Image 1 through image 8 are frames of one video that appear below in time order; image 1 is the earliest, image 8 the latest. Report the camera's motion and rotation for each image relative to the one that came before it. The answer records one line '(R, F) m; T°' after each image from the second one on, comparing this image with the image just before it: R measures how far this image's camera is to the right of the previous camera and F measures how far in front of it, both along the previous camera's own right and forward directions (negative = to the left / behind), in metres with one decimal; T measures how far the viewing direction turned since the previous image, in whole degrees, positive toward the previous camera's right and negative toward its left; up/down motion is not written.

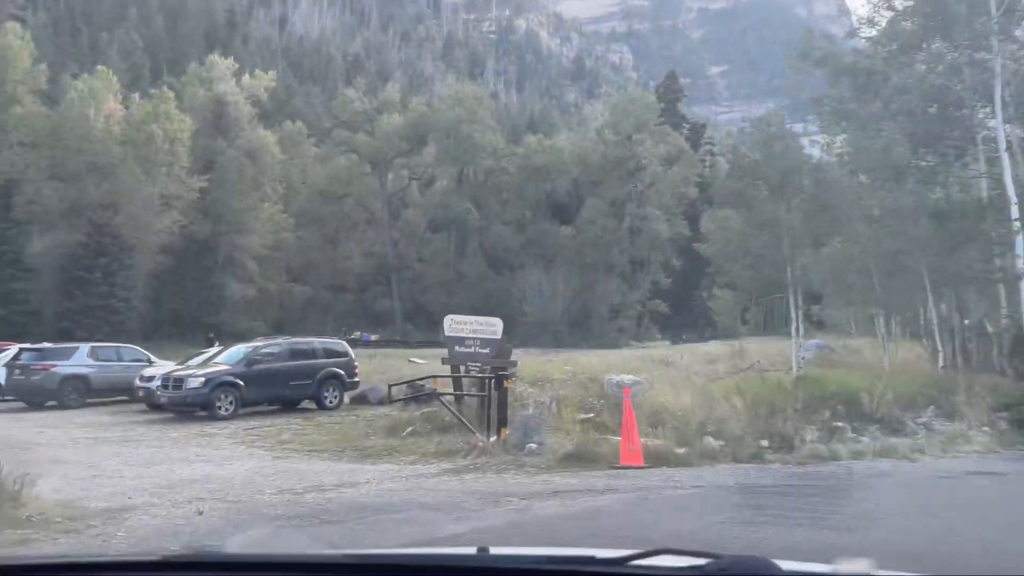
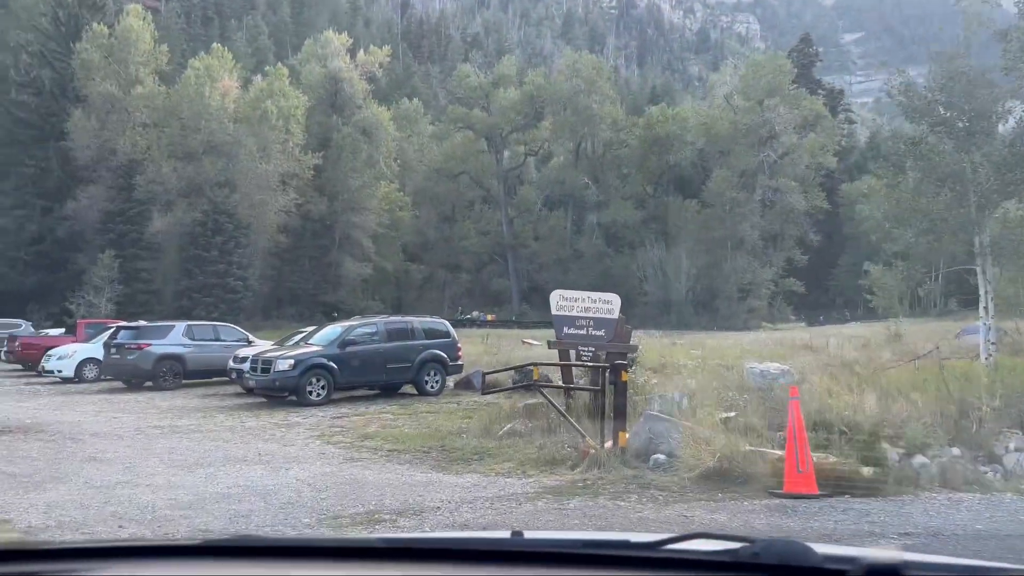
(0.0, +2.7) m; -8°
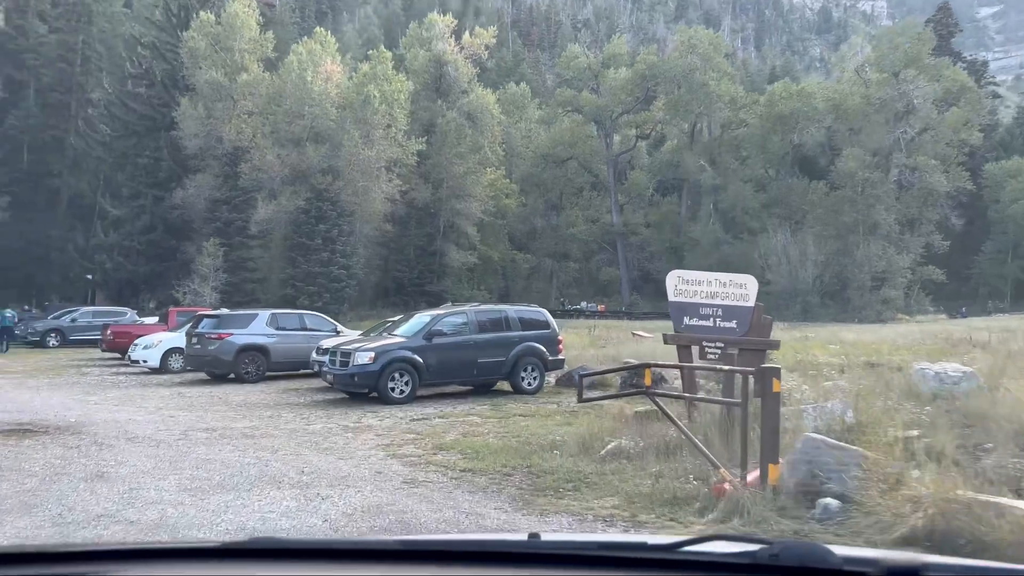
(0.0, +2.6) m; -7°
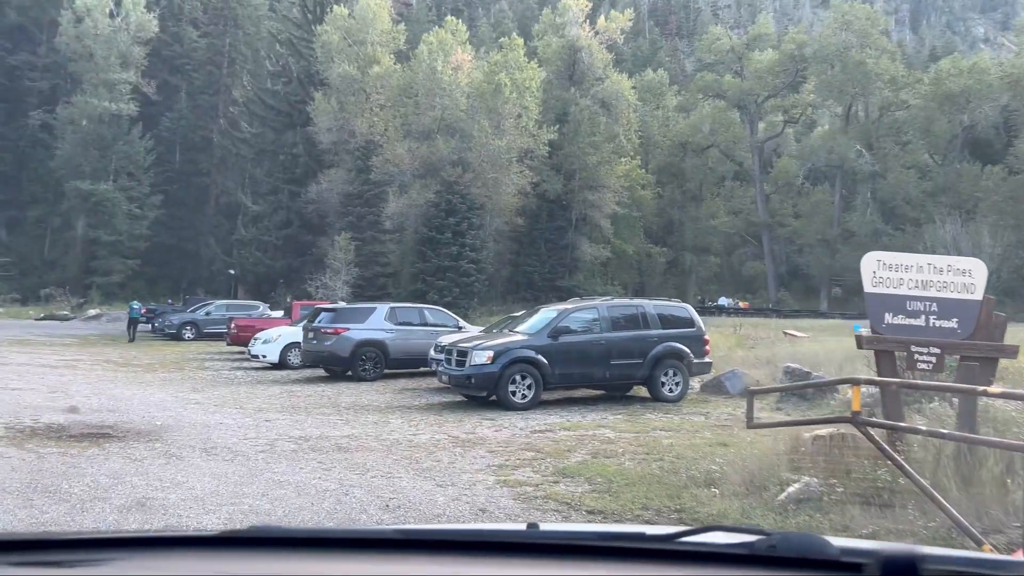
(-0.1, +2.2) m; -8°
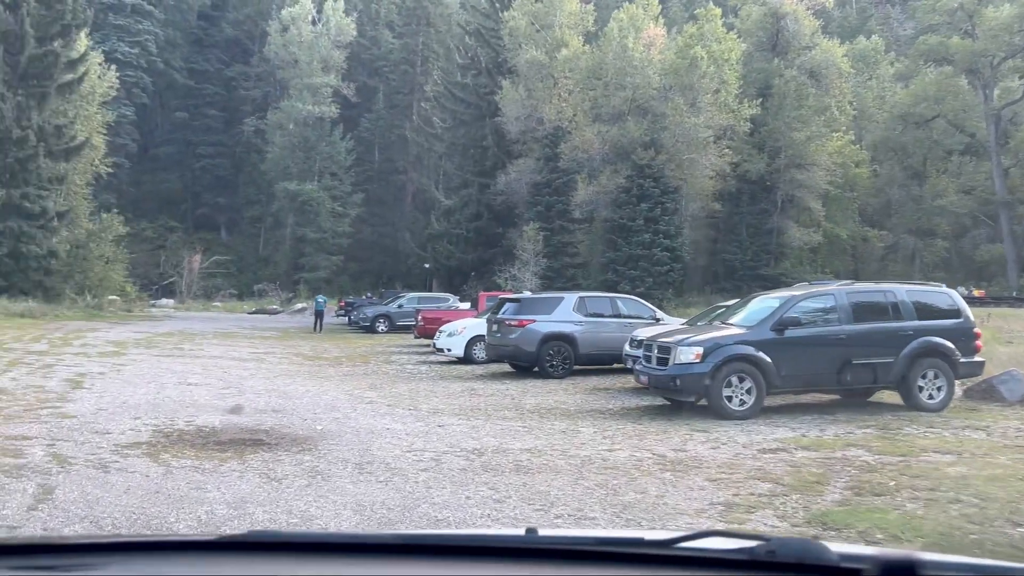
(-0.3, +2.3) m; -12°
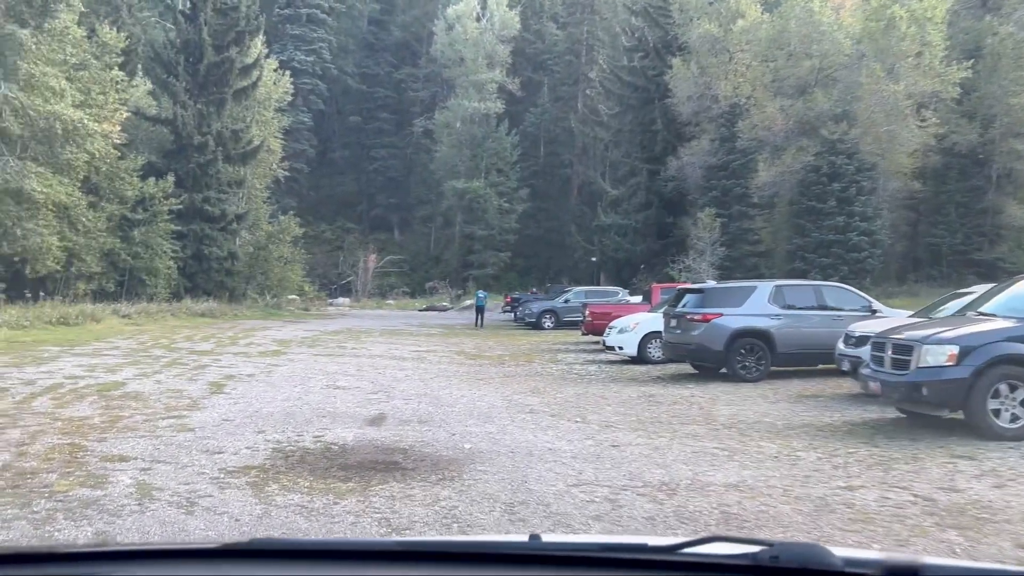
(-0.2, +2.2) m; -11°
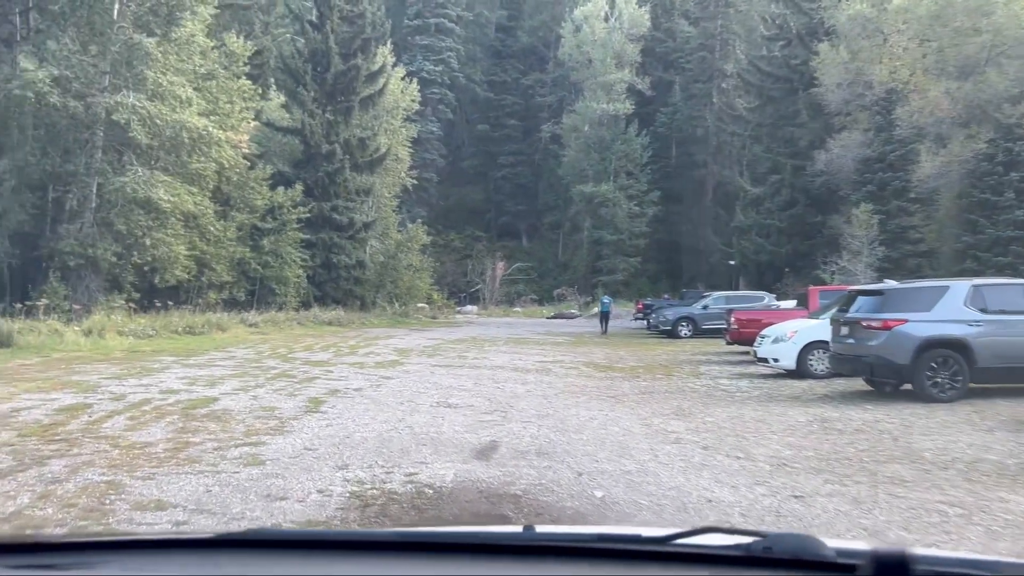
(-0.1, +2.1) m; -8°
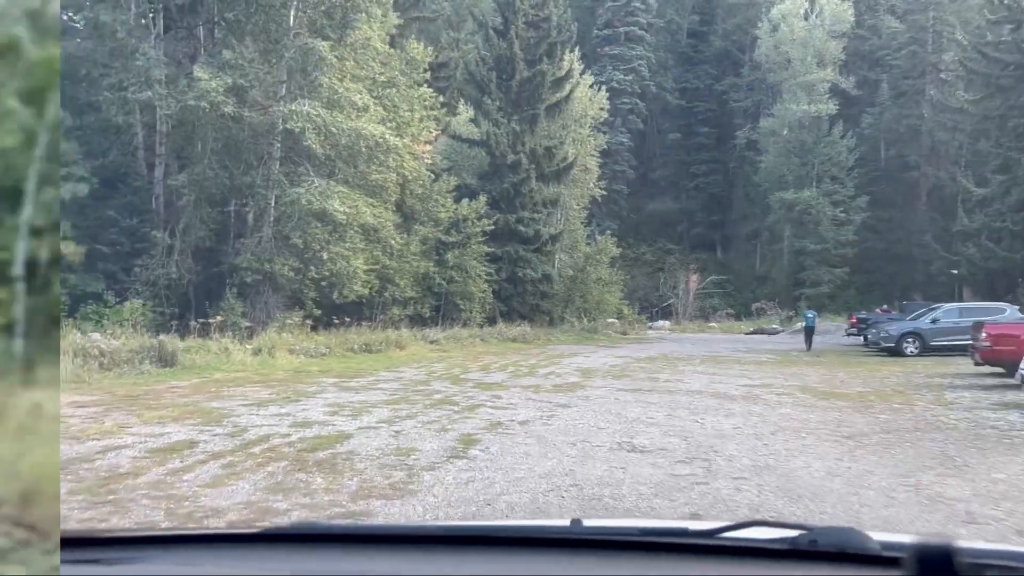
(-0.1, +2.9) m; -12°
